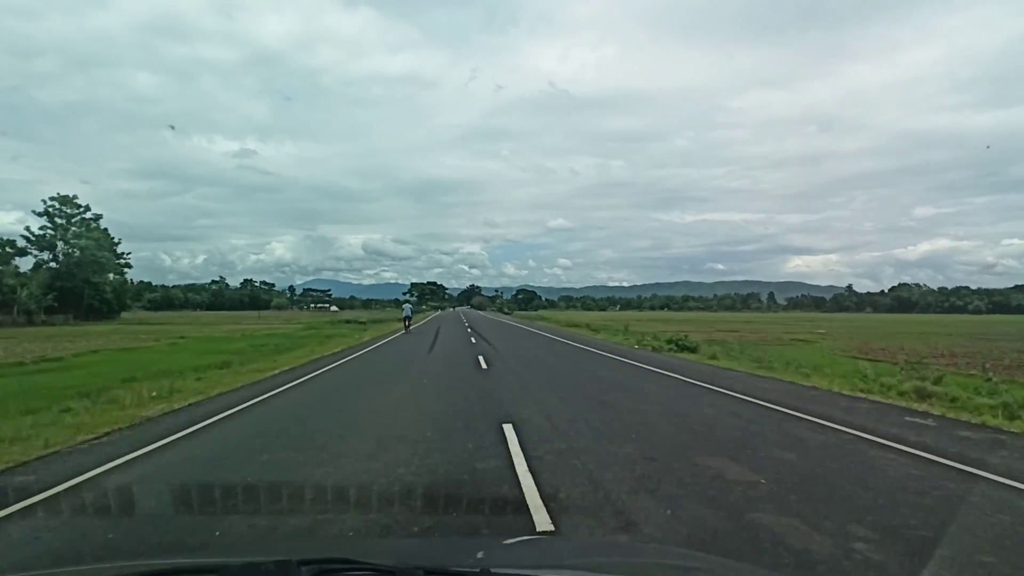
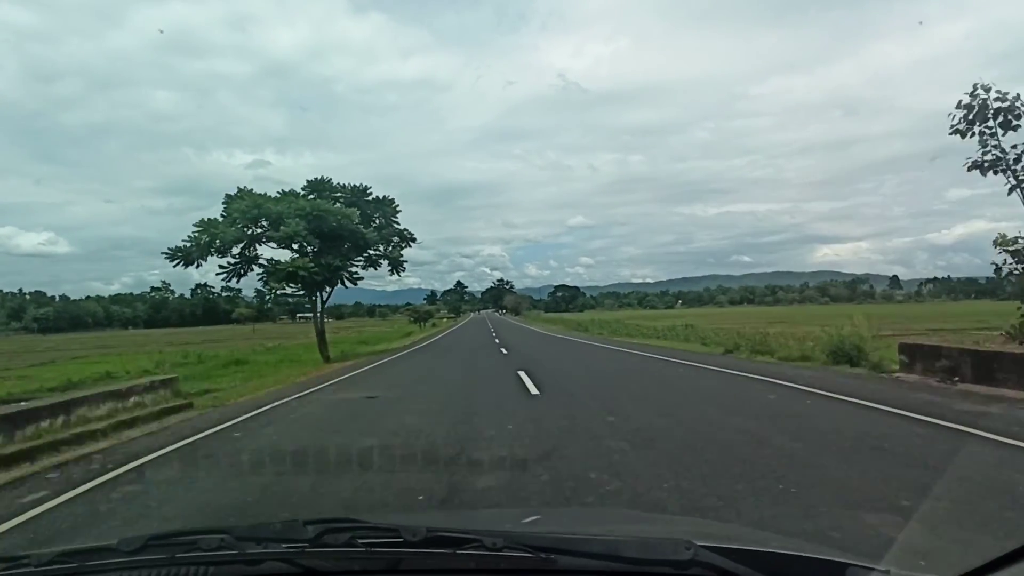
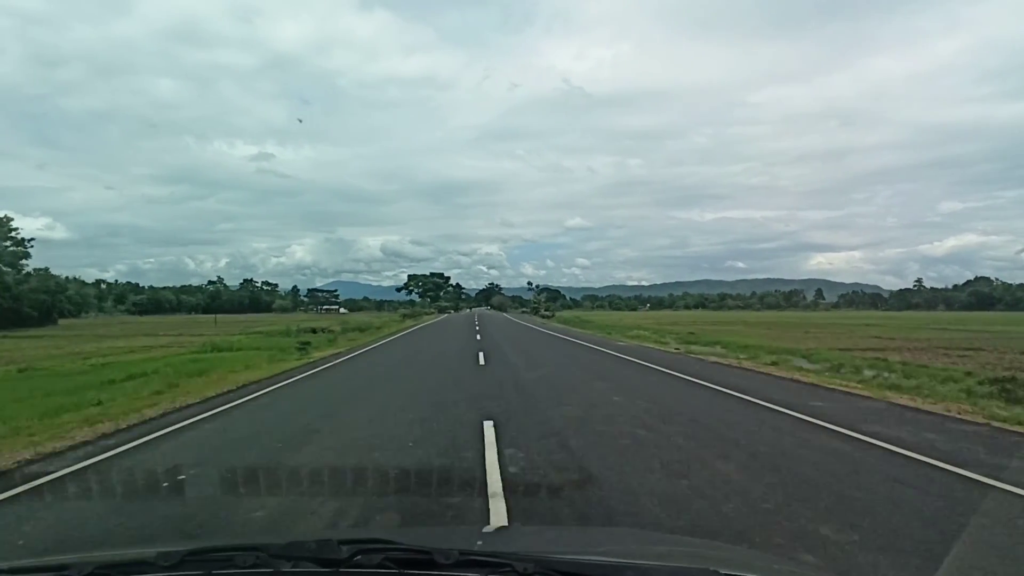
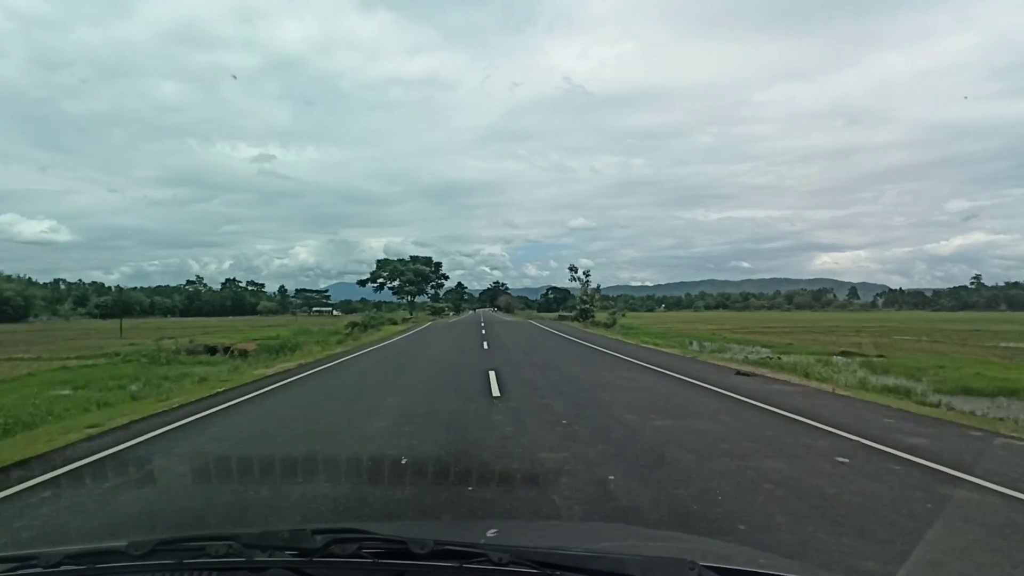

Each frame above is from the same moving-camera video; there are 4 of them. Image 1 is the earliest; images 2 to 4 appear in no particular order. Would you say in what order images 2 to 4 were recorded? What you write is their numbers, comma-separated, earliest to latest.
3, 4, 2
